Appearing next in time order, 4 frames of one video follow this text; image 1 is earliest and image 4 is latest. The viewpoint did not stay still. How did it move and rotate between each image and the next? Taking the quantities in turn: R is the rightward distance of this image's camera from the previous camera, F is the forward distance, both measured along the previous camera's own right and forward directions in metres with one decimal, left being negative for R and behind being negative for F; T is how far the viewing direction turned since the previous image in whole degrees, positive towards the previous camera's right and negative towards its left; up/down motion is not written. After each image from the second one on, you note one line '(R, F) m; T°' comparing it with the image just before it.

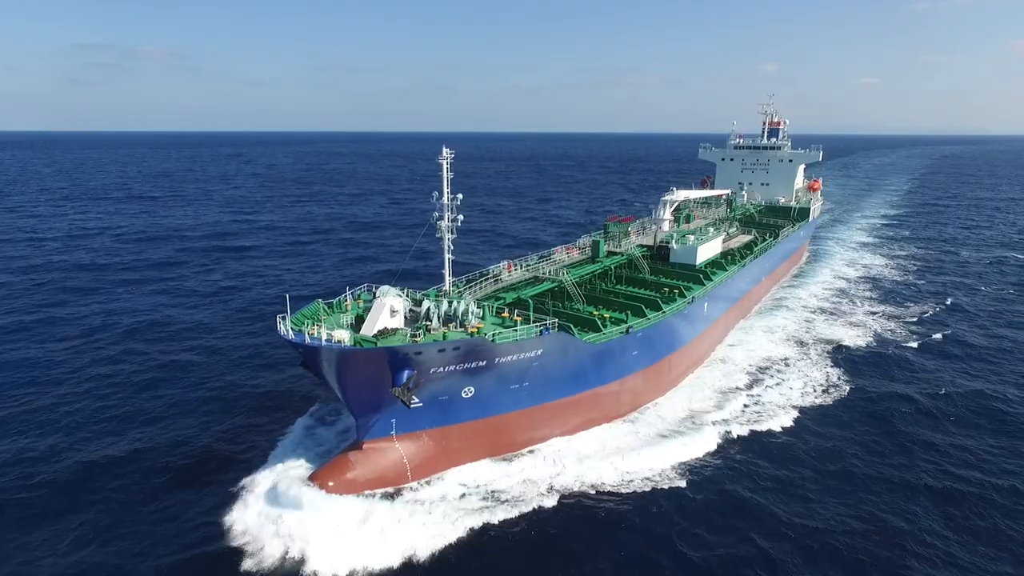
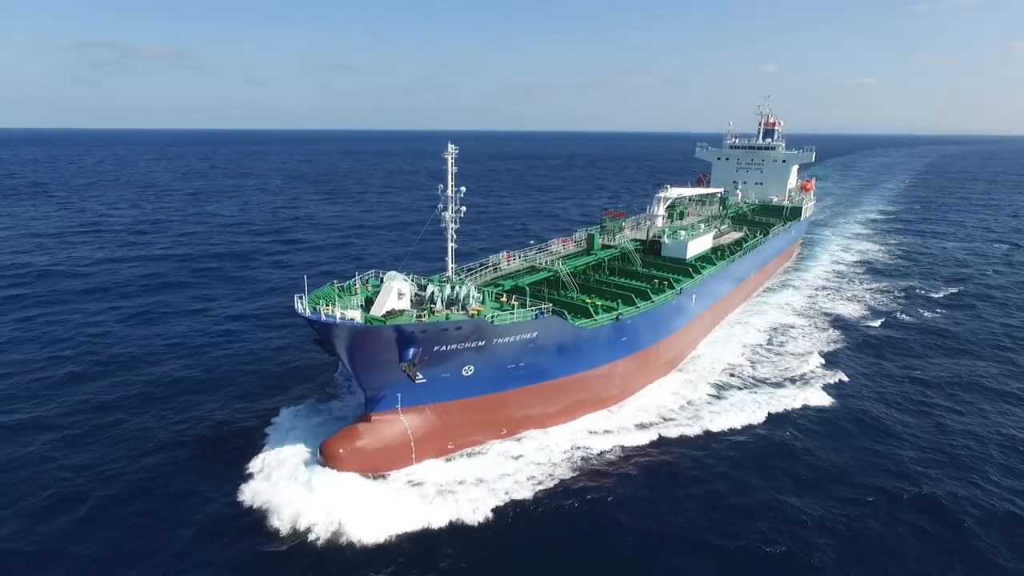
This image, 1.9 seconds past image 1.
(+0.1, -1.3) m; 0°
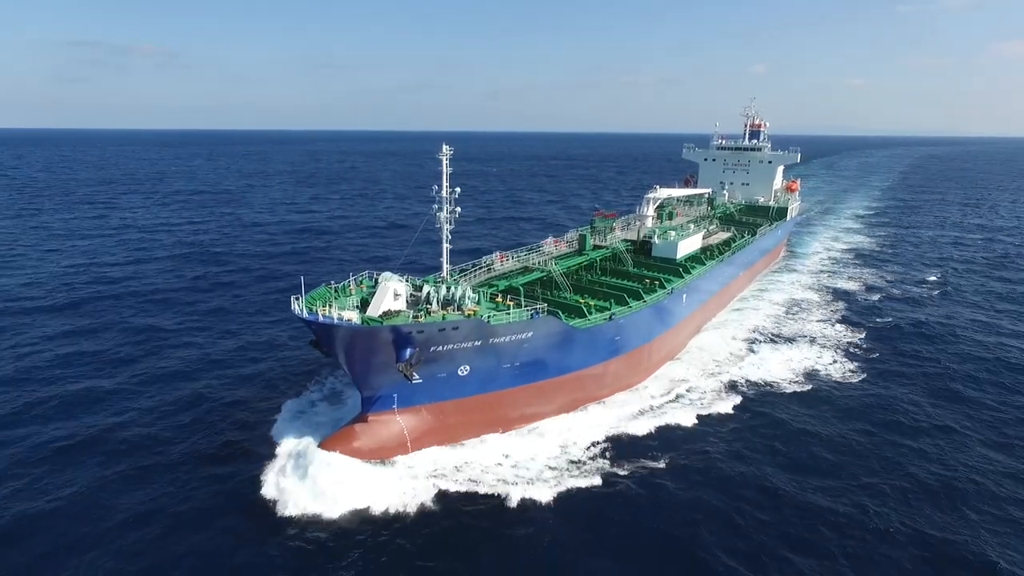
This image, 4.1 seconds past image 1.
(-0.2, -0.2) m; +1°
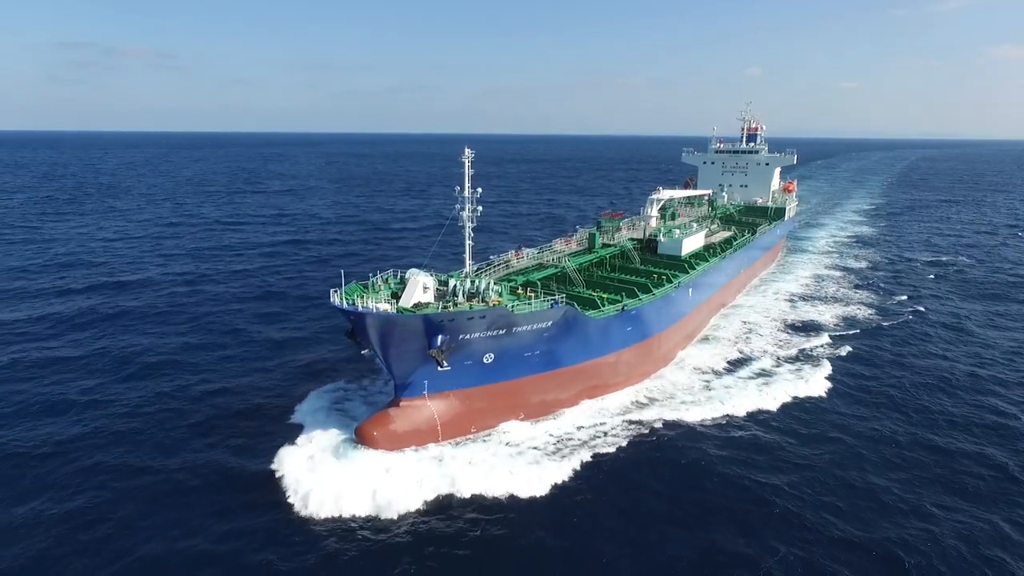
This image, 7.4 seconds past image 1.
(-0.7, -1.3) m; 0°
